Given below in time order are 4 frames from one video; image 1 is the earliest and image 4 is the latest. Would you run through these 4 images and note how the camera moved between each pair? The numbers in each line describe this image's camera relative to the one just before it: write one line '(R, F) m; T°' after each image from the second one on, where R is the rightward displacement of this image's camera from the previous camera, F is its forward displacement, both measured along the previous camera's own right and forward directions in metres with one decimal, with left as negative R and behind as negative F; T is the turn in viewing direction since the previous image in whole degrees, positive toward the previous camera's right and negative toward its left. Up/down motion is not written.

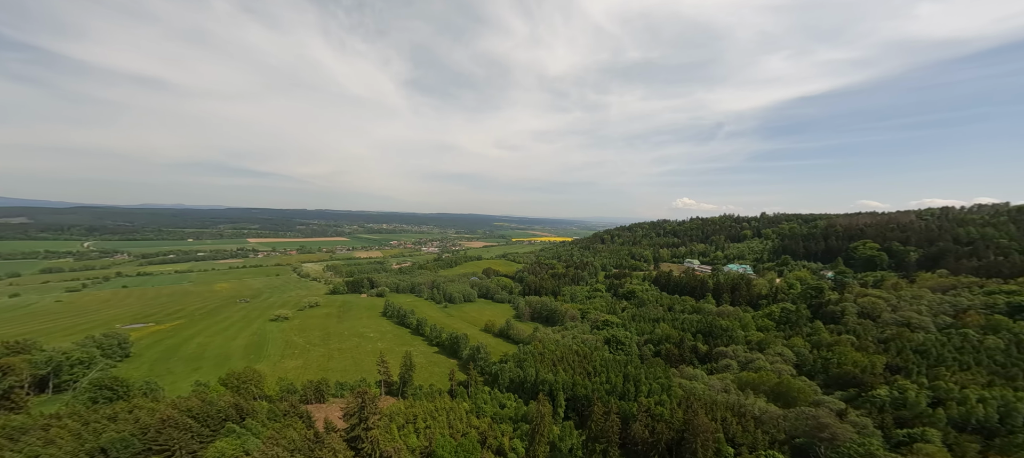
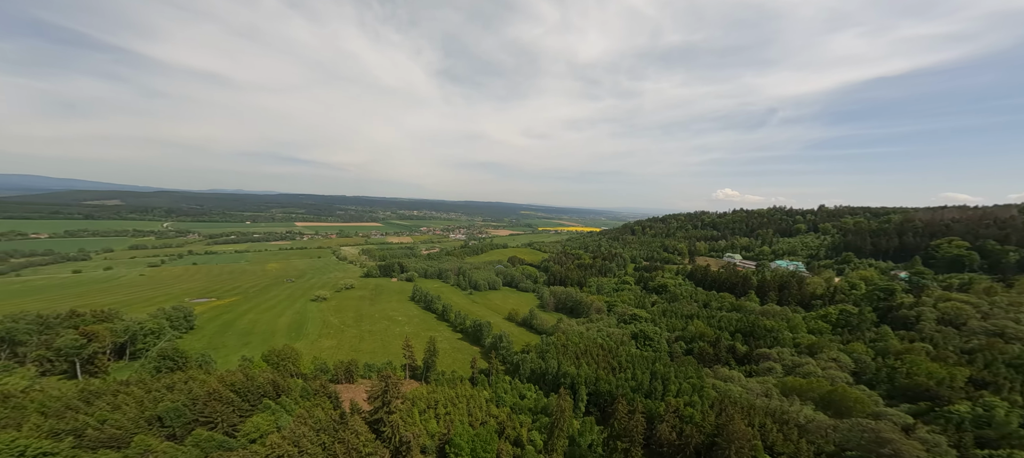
(+0.3, +1.4) m; -5°
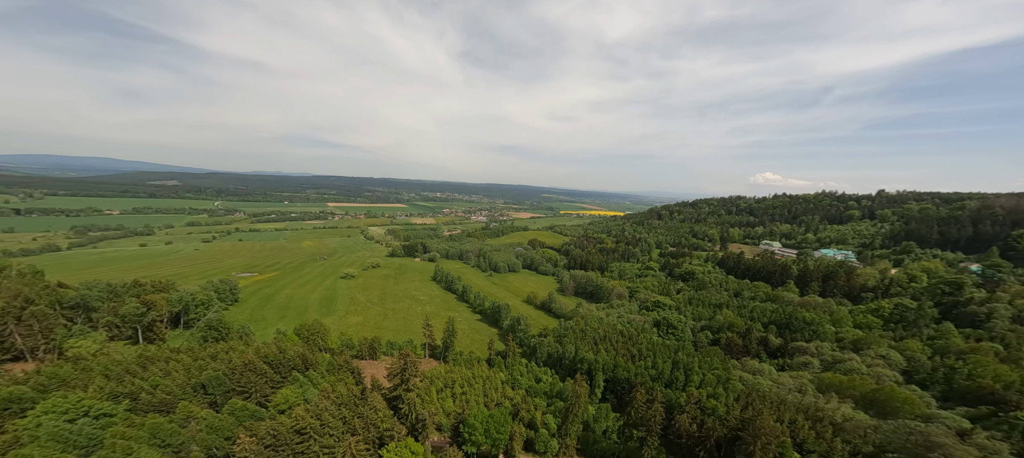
(+0.3, +1.1) m; -4°
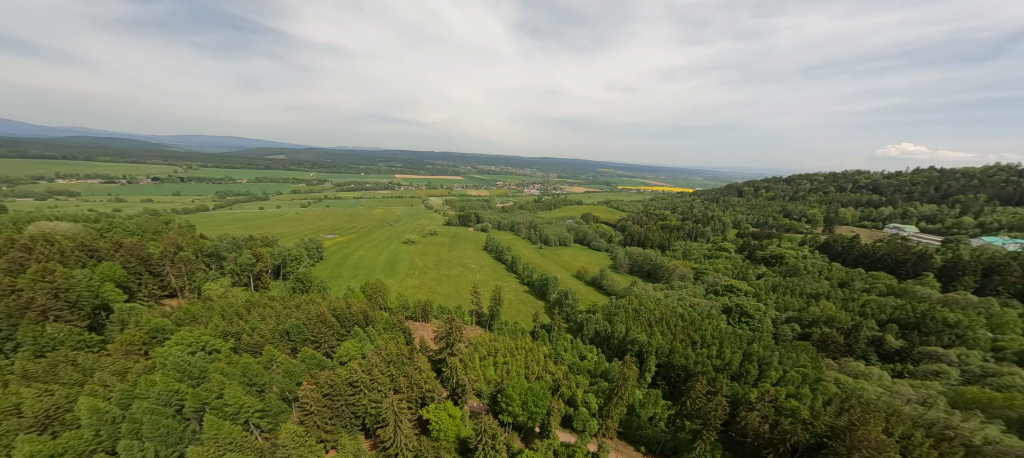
(+0.5, +2.2) m; -9°
